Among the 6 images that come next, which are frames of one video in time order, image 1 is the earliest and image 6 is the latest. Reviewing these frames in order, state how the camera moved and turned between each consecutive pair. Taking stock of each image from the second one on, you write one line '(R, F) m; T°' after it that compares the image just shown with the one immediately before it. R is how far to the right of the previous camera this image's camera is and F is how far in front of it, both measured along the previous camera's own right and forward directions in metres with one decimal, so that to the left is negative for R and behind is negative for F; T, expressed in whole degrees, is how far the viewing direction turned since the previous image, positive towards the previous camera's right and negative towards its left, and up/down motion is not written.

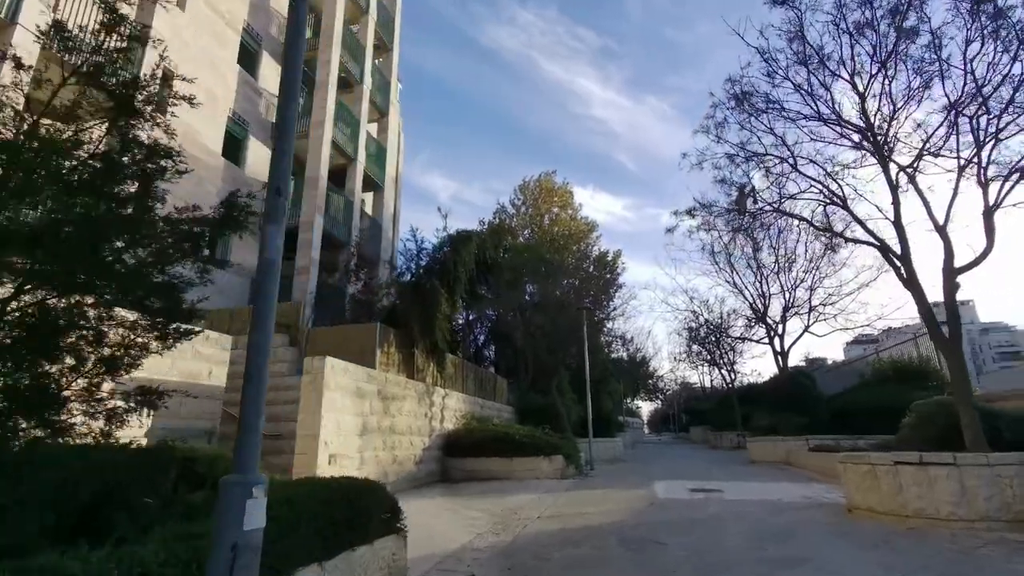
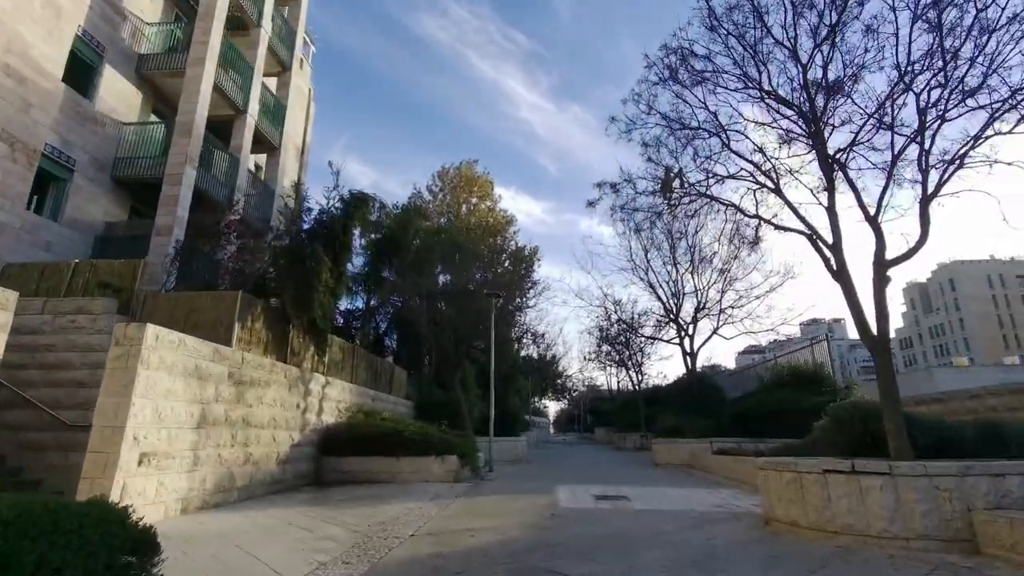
(+0.4, +1.5) m; +9°
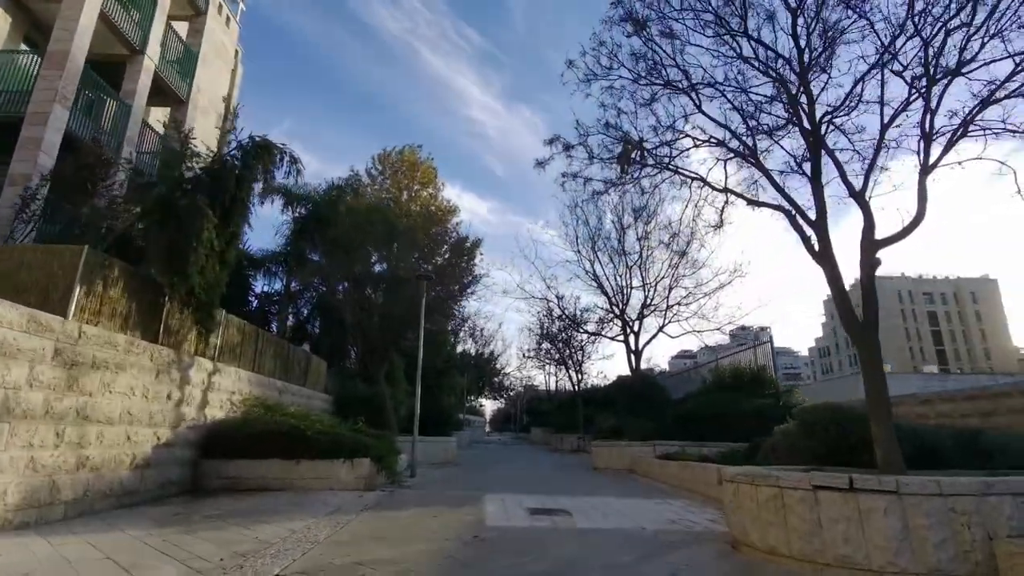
(+0.2, +1.5) m; +6°
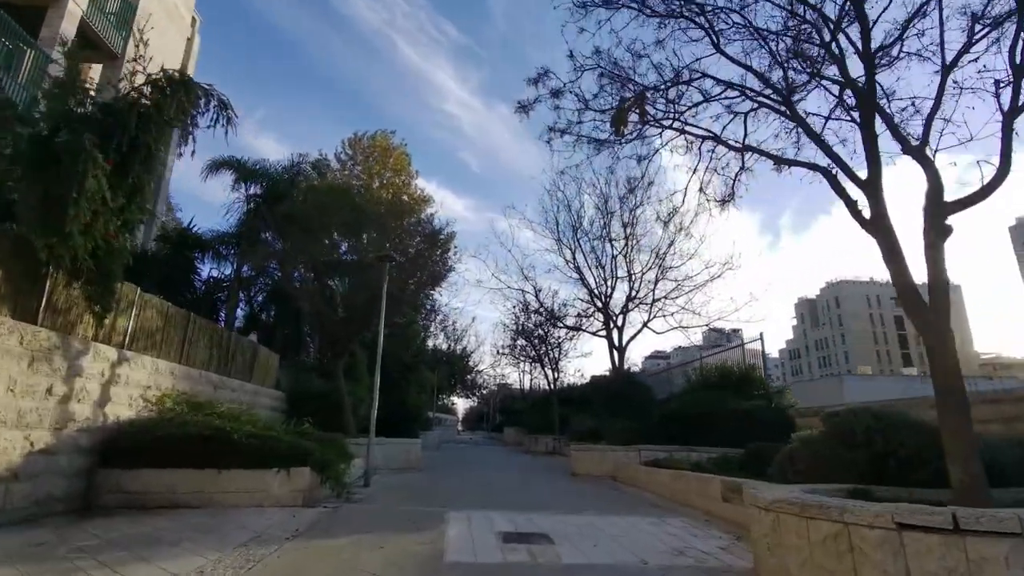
(0.0, +1.5) m; +3°
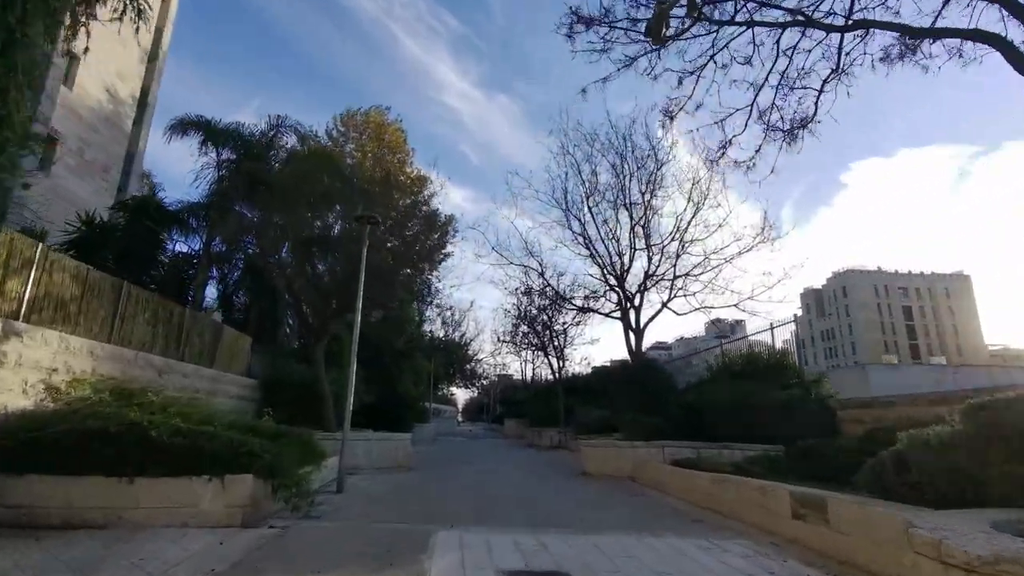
(-0.1, +1.9) m; 0°
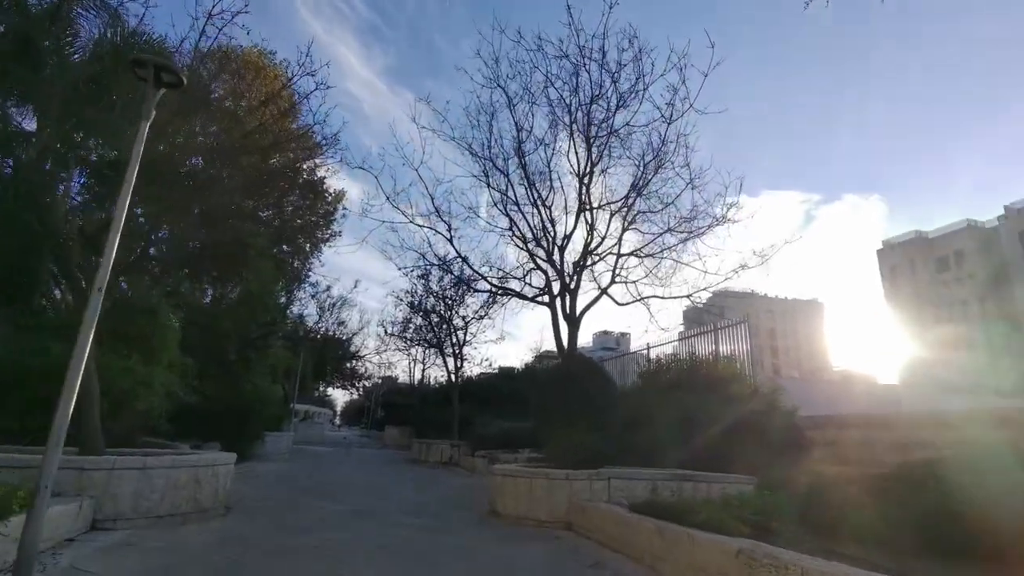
(-0.1, +3.8) m; +11°
